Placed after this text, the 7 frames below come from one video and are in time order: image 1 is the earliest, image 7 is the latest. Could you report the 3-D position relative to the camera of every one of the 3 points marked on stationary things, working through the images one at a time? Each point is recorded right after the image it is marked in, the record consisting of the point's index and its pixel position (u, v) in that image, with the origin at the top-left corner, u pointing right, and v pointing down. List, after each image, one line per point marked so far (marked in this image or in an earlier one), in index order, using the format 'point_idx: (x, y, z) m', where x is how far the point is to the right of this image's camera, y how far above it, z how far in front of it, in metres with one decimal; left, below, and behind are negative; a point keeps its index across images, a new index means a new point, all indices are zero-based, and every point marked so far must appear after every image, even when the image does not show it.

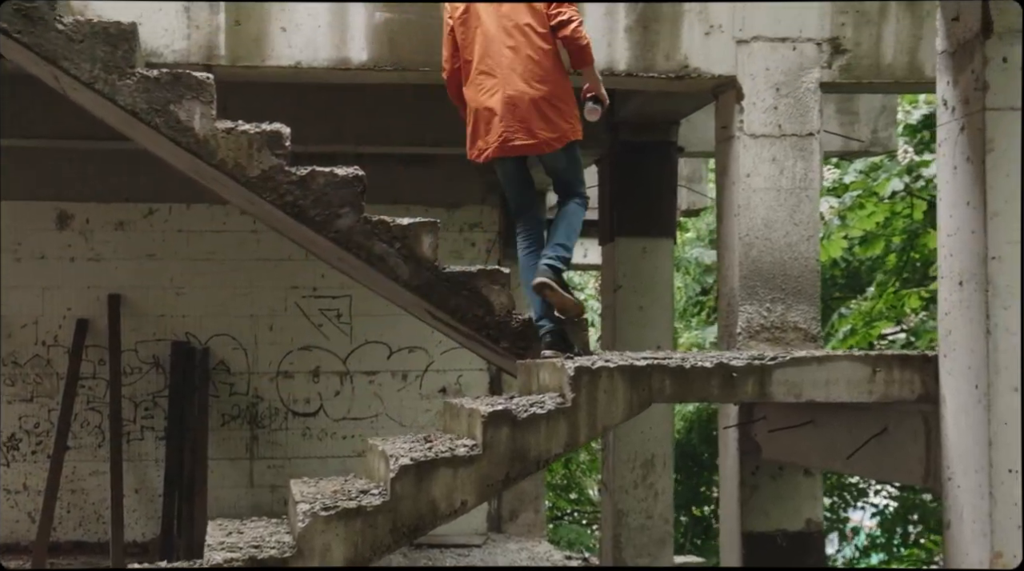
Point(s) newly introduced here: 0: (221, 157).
0: (-1.3, +0.6, +7.0) m
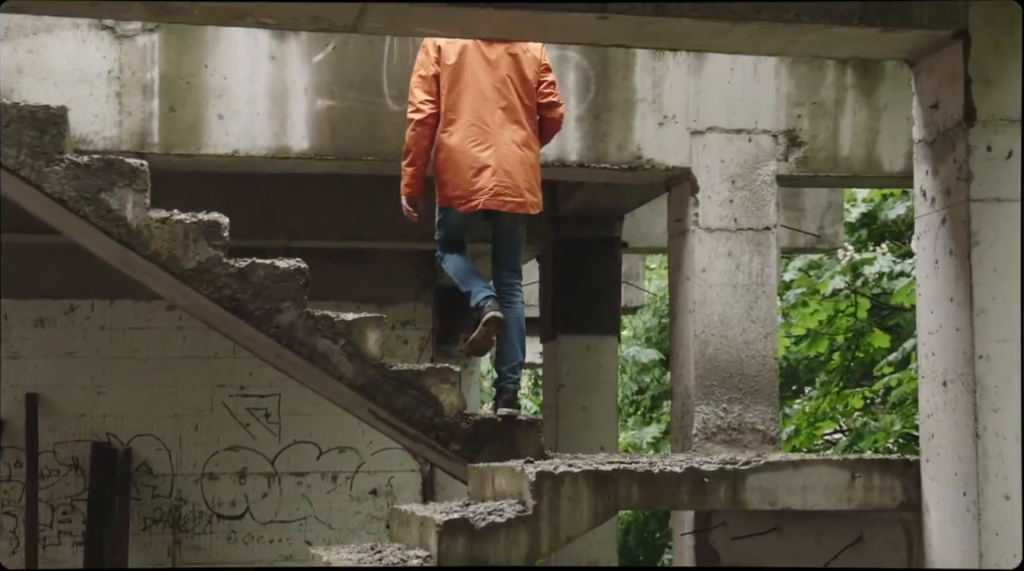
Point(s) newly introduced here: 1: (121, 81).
0: (-1.5, +0.2, +6.6) m
1: (-2.0, +1.0, +7.8) m
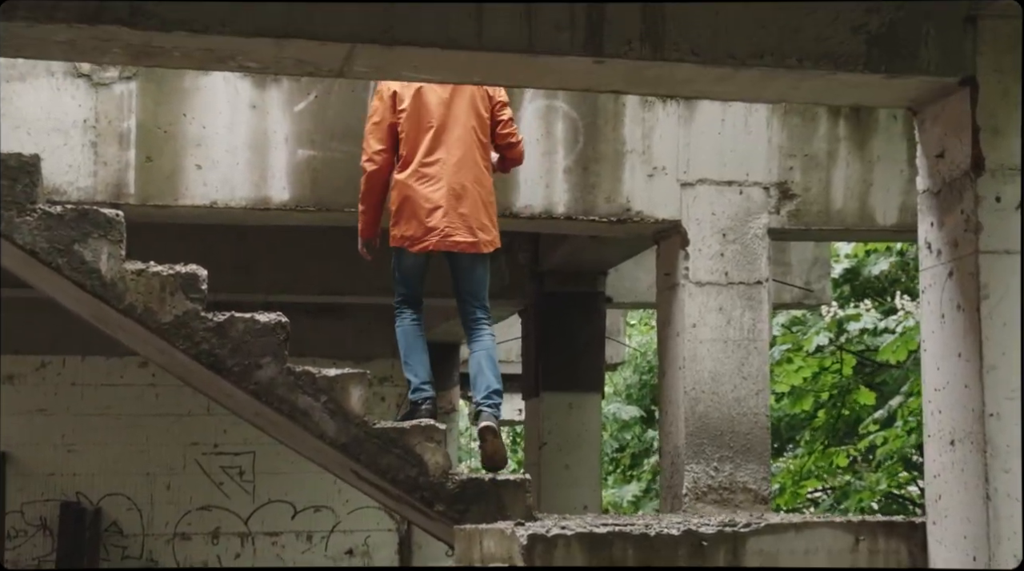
0: (-1.6, -0.1, +6.3) m
1: (-2.1, +0.8, +7.6) m
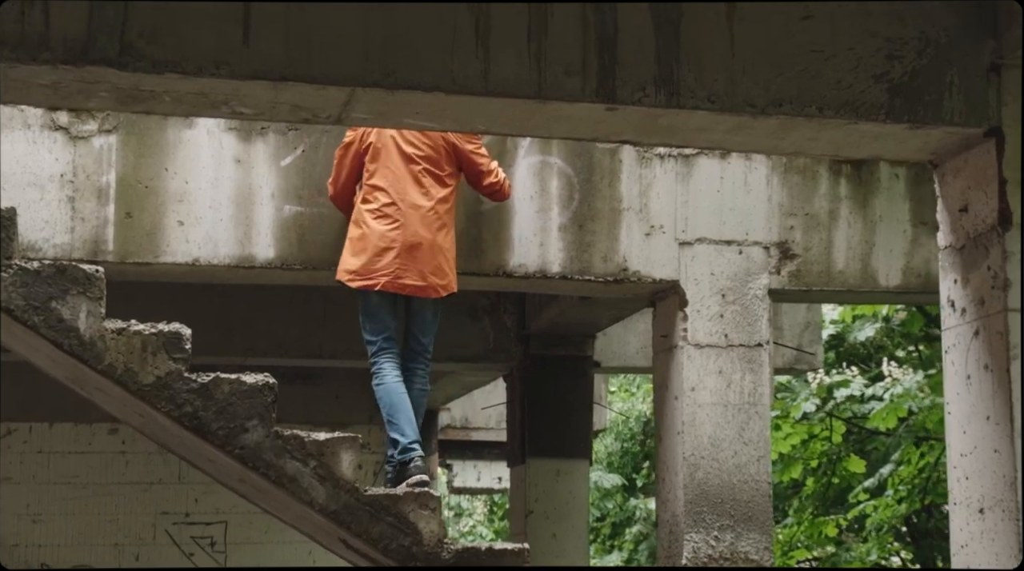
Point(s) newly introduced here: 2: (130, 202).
0: (-1.6, -0.3, +6.0) m
1: (-2.1, +0.5, +7.3) m
2: (-1.8, +0.4, +7.3) m
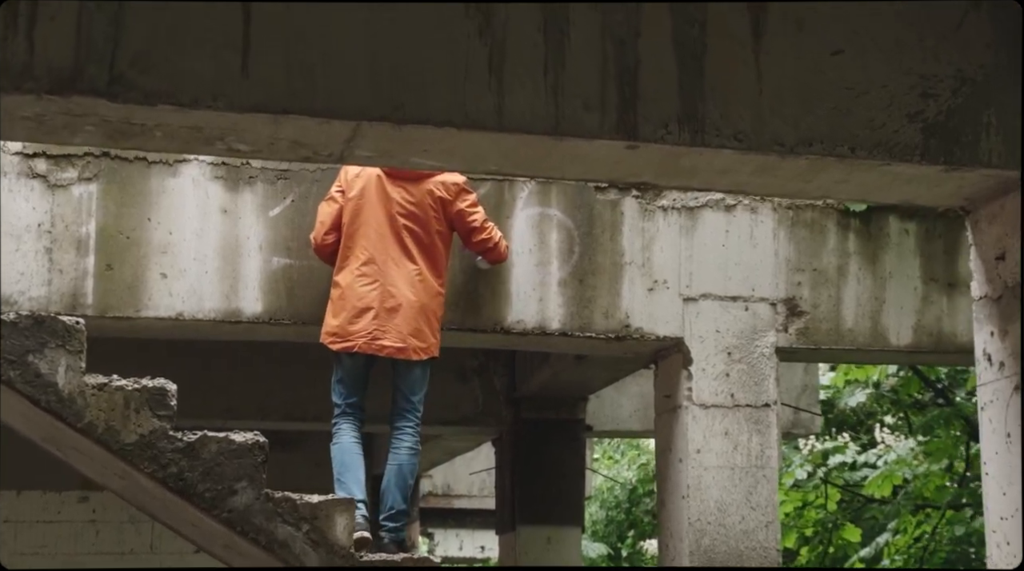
0: (-1.6, -0.5, +5.6) m
1: (-2.1, +0.2, +6.9) m
2: (-1.8, +0.2, +7.0) m
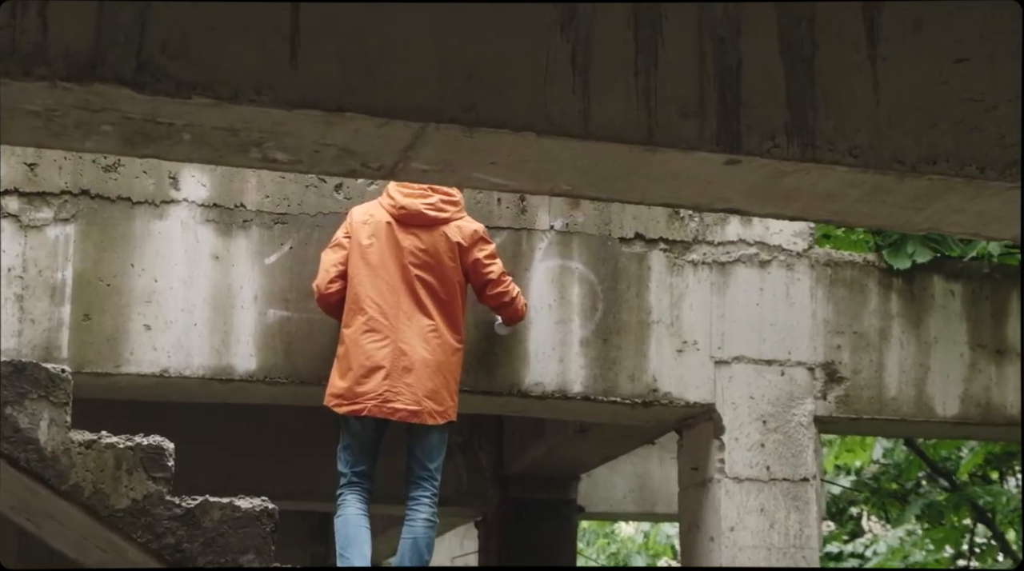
0: (-1.4, -0.6, +4.9) m
1: (-2.0, 0.0, +6.2) m
2: (-1.7, -0.1, +6.3) m
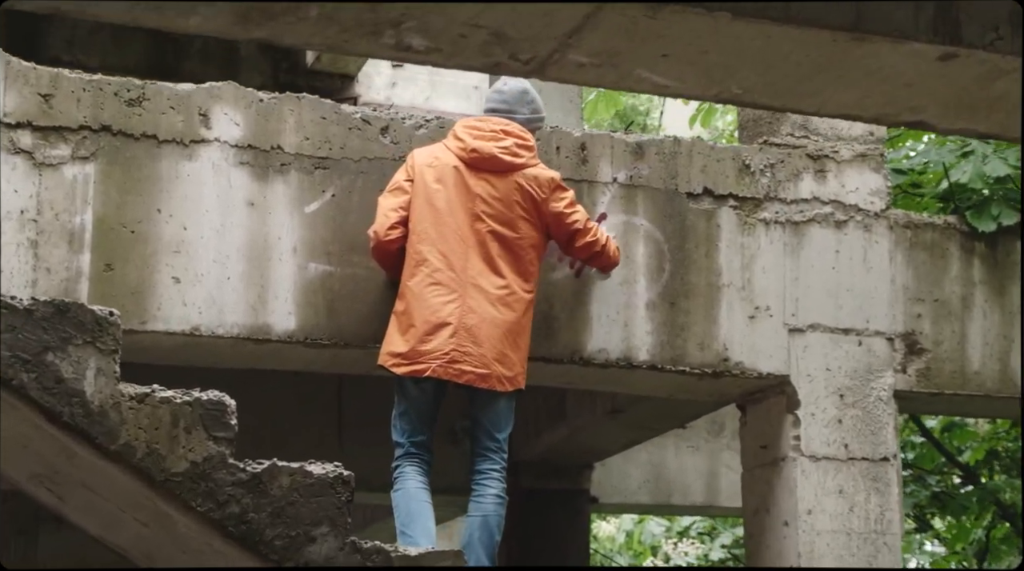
0: (-1.1, -0.4, +4.2) m
1: (-1.7, +0.2, +5.5) m
2: (-1.5, +0.1, +5.6) m
